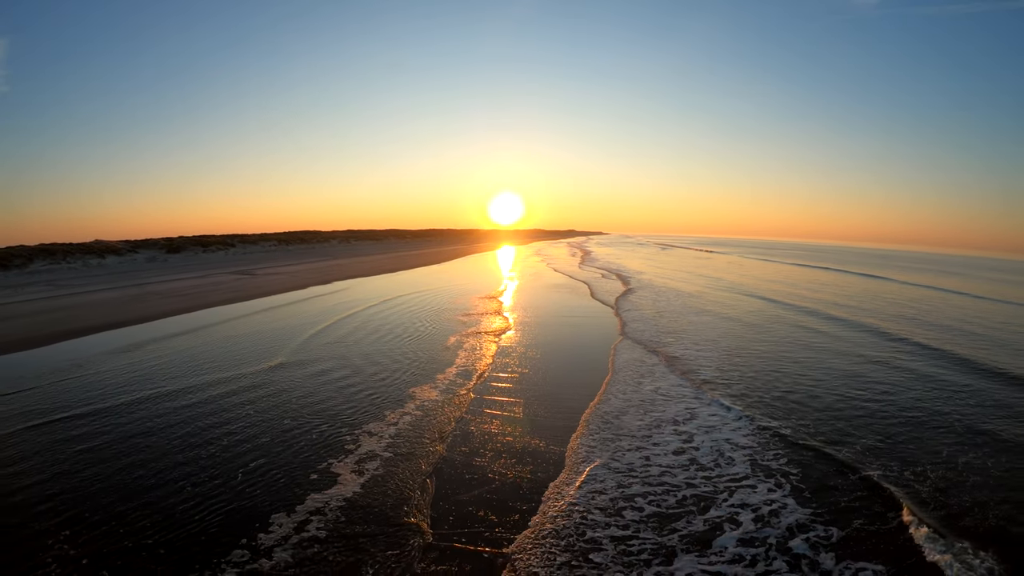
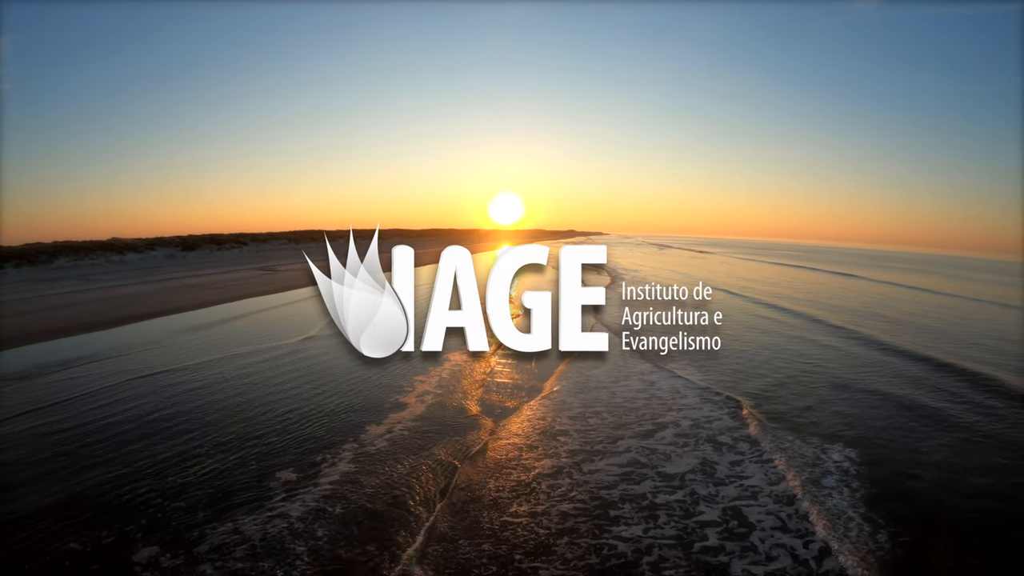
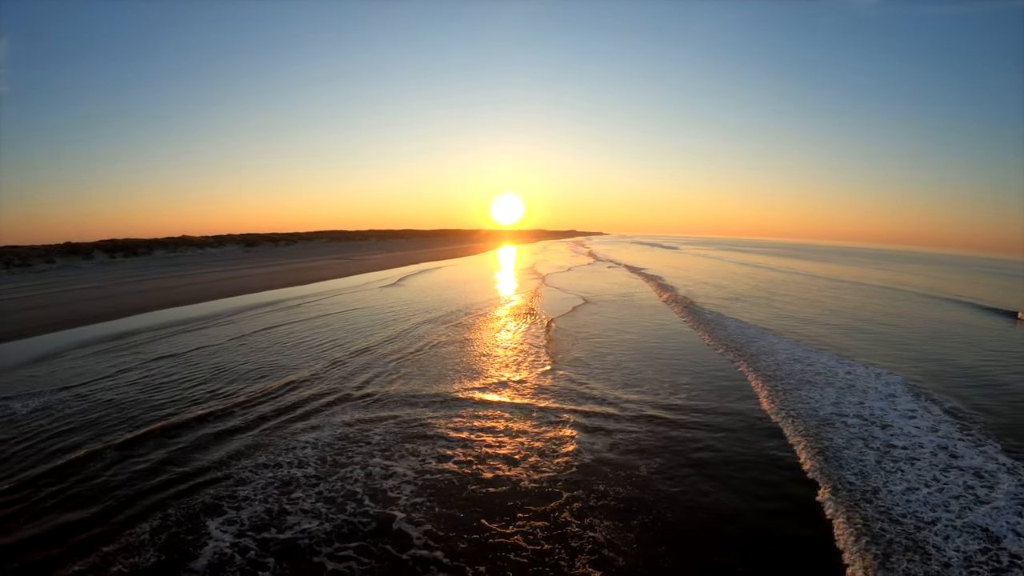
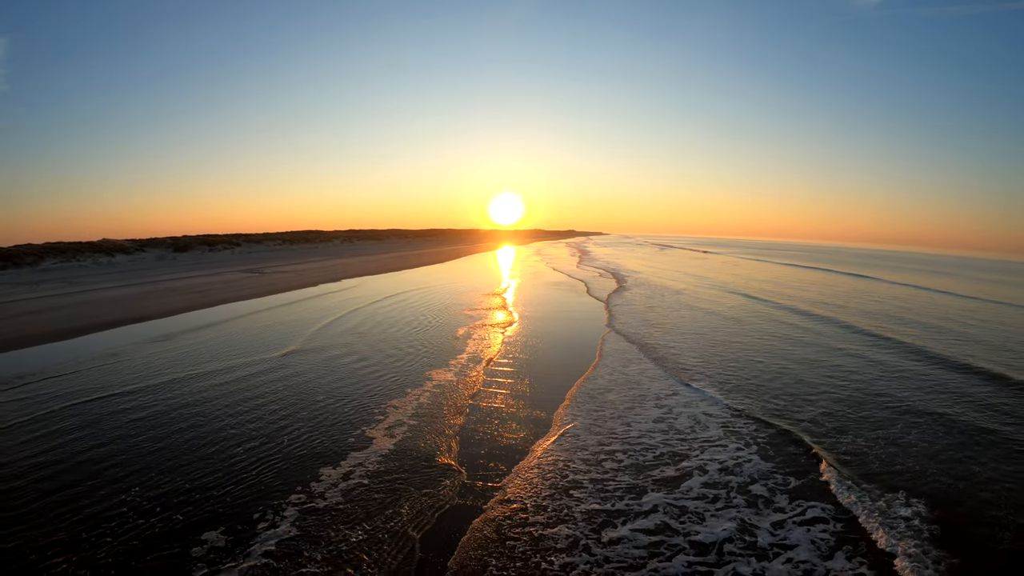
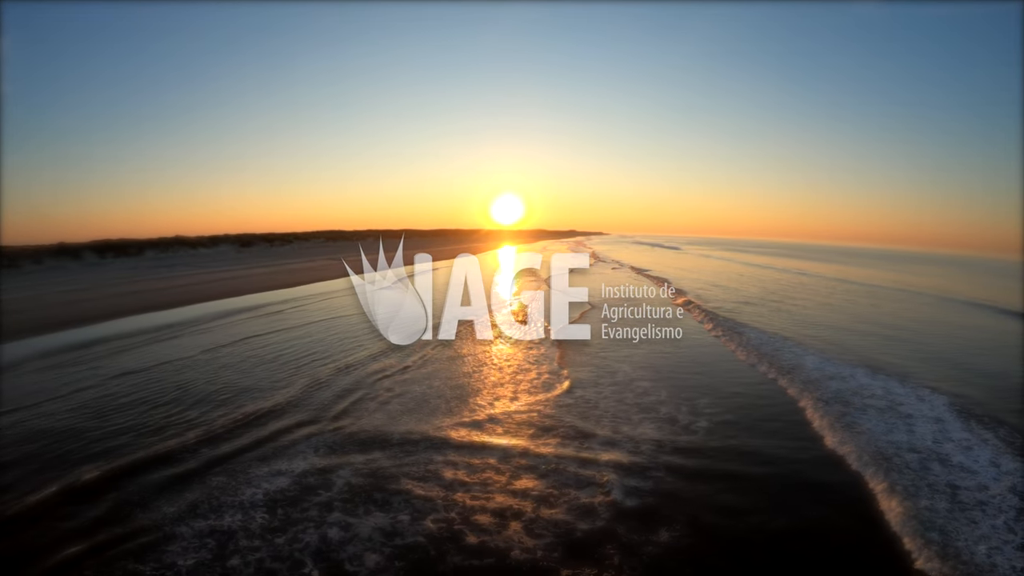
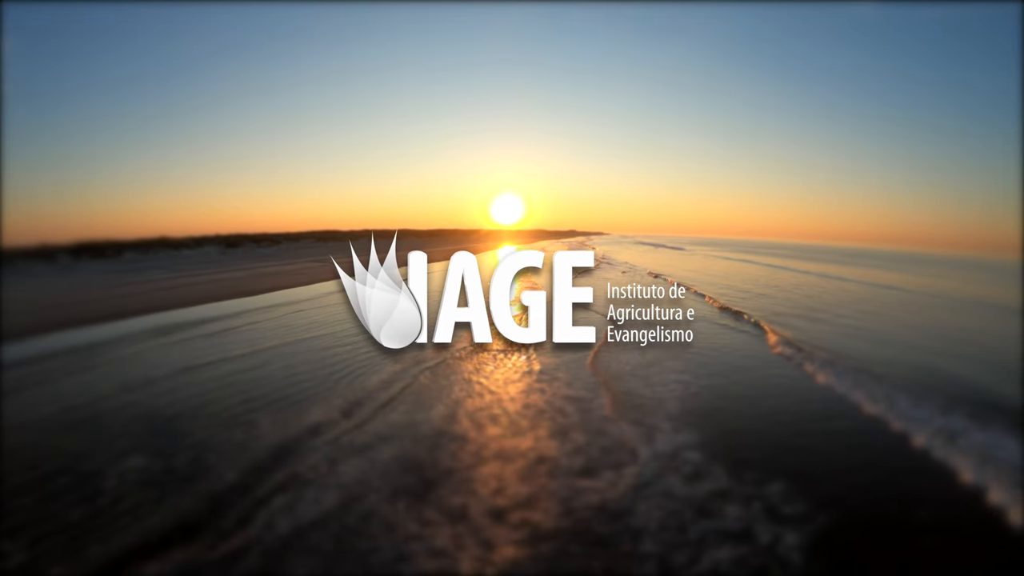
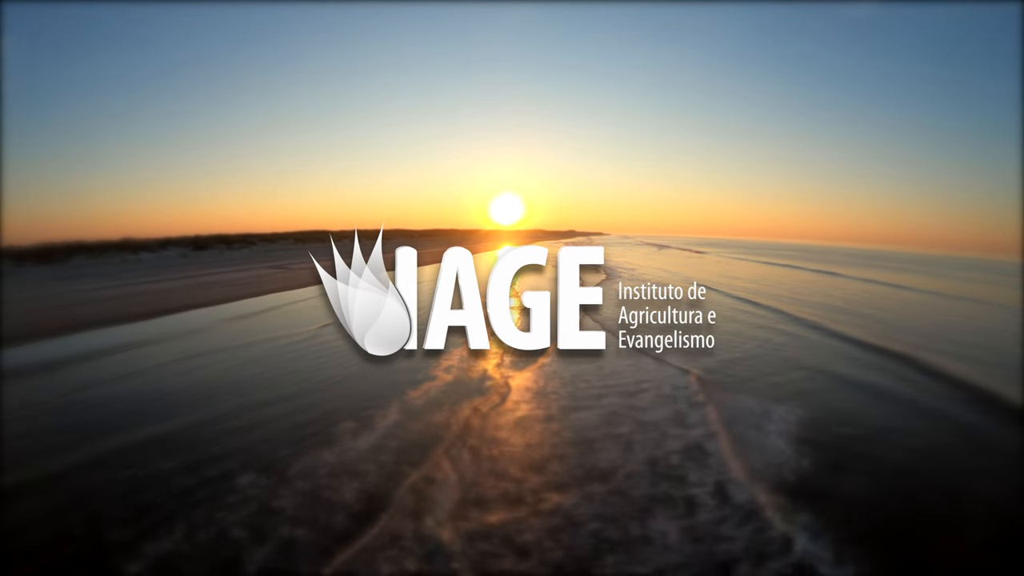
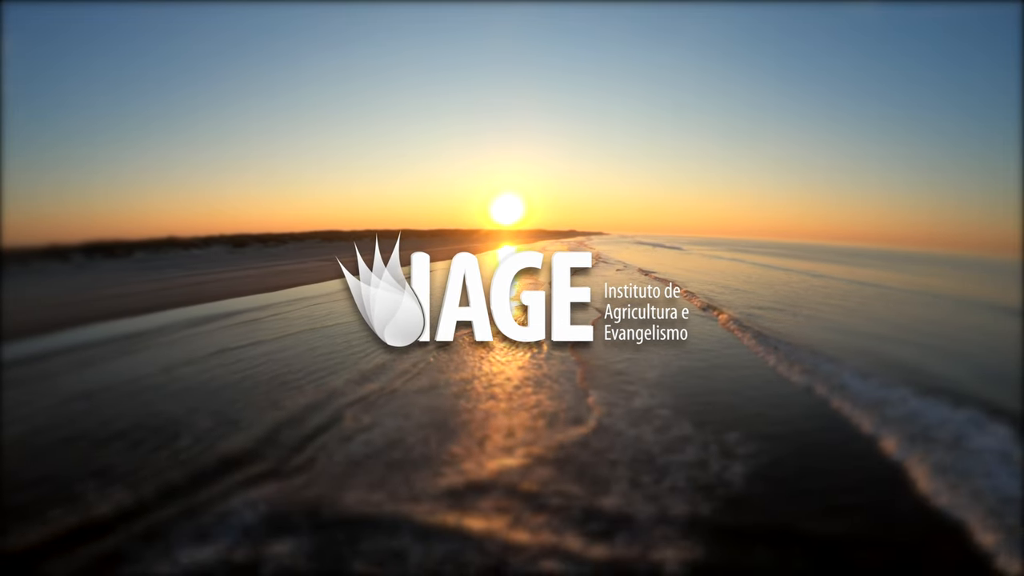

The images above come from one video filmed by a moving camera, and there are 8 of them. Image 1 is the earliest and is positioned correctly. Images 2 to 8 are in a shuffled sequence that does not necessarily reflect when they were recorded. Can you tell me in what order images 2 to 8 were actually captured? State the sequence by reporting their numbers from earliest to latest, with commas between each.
4, 2, 7, 6, 8, 5, 3
